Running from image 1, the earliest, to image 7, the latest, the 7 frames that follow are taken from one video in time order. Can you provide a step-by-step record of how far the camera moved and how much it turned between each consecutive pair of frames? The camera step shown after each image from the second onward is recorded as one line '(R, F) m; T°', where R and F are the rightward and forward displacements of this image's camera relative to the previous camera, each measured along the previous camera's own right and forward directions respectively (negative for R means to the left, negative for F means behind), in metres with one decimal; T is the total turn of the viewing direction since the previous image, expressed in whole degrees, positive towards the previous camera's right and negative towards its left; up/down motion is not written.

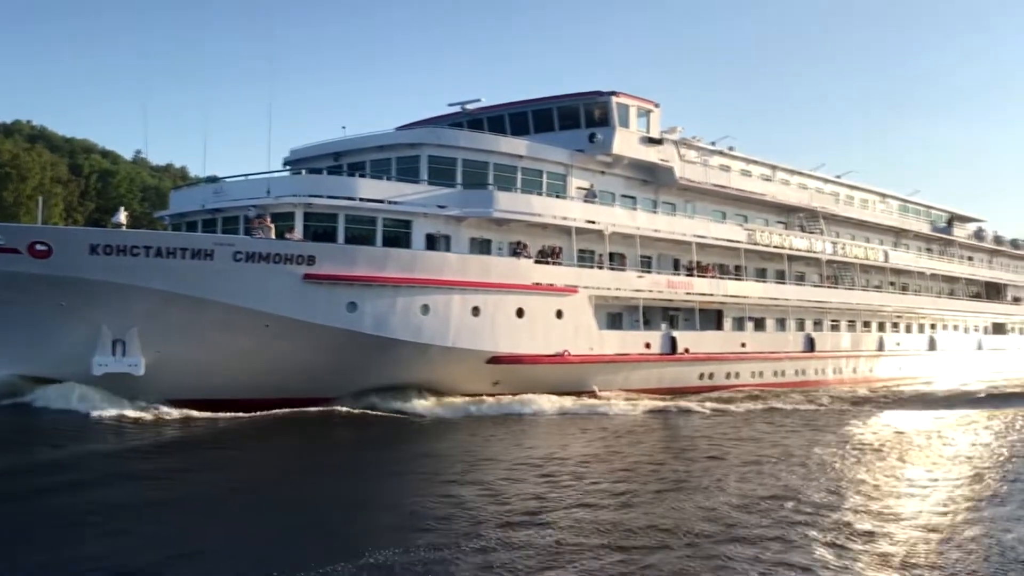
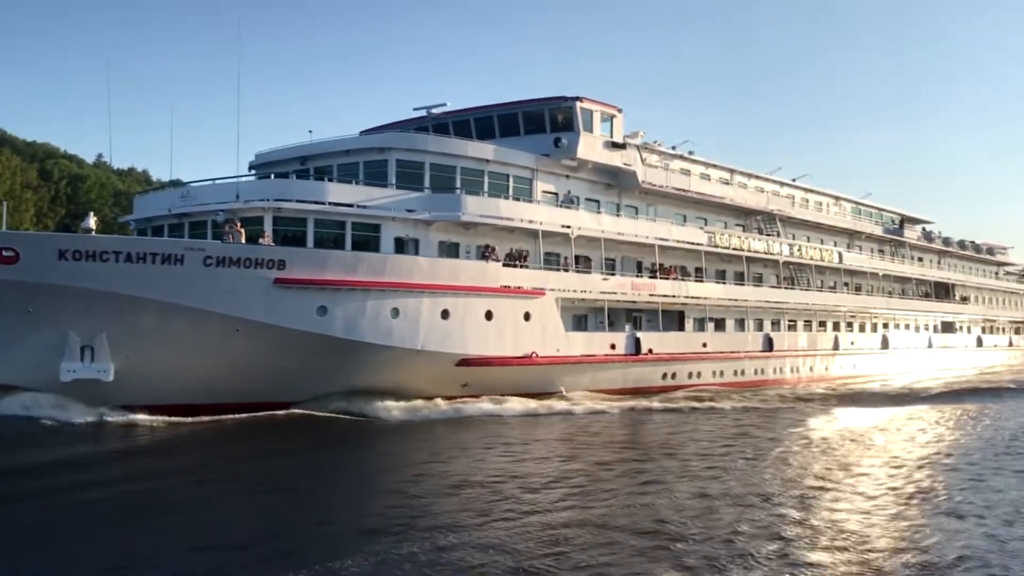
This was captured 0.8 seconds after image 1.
(-0.1, -0.3) m; +3°
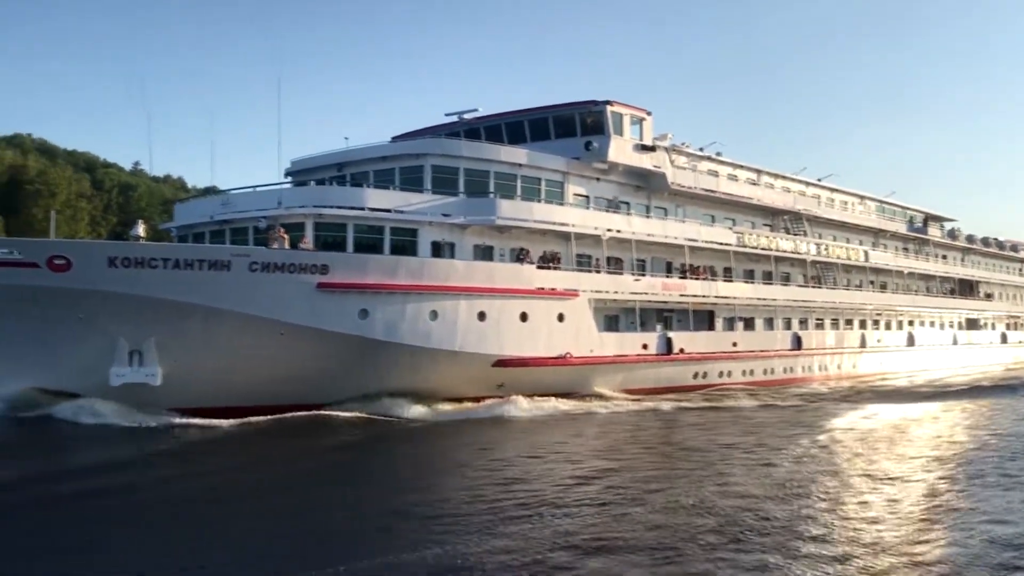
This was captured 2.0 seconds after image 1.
(-0.5, -0.2) m; -1°
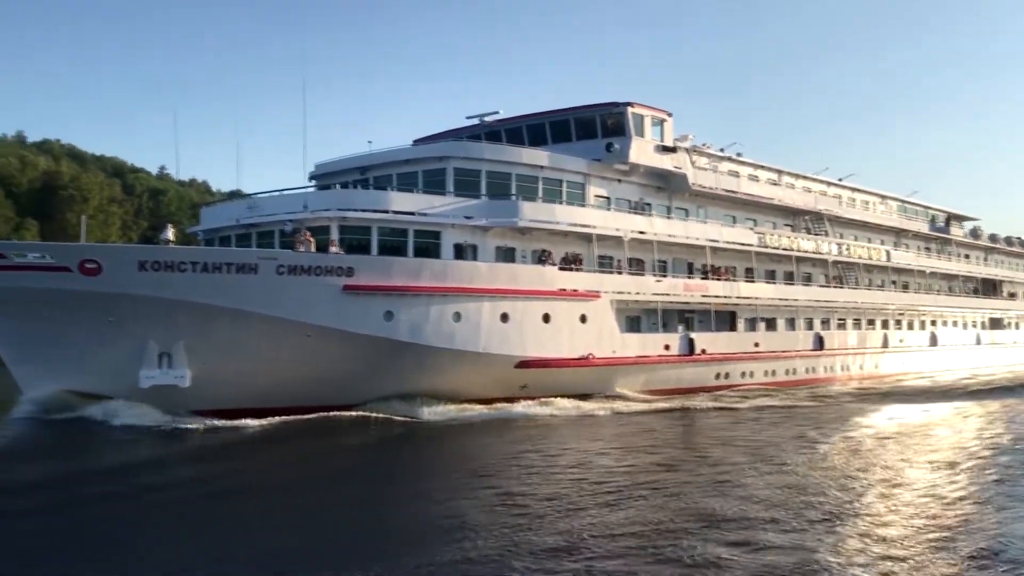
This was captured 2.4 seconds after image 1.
(-0.2, -0.1) m; -1°
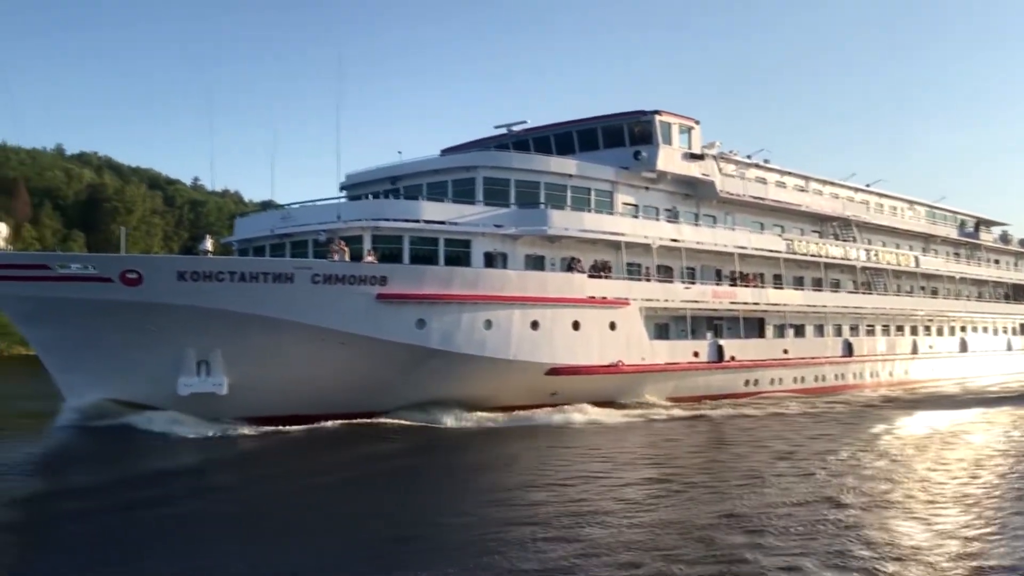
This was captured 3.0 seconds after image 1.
(-0.2, -0.1) m; -1°
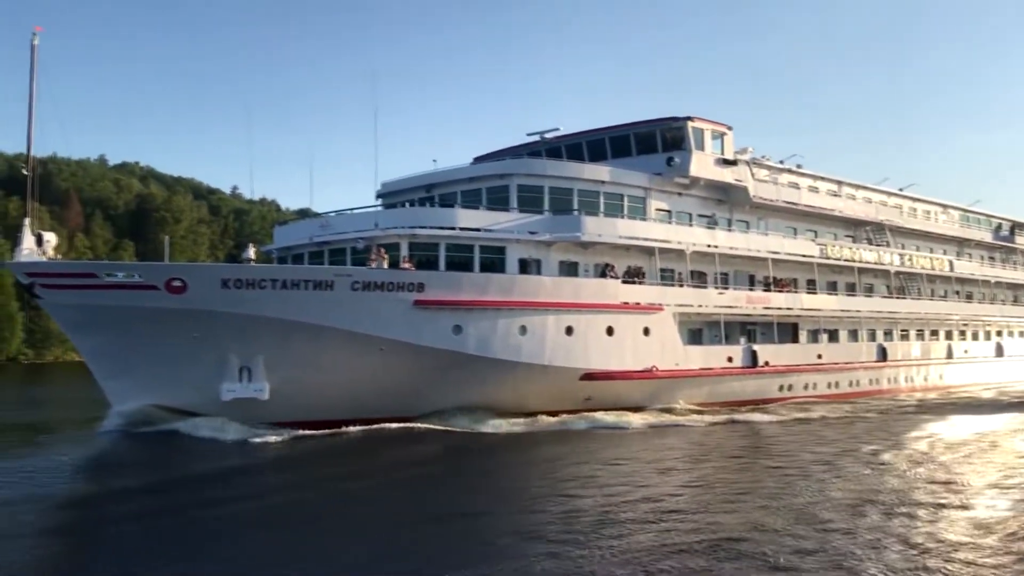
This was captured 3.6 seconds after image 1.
(-0.3, -0.1) m; -2°
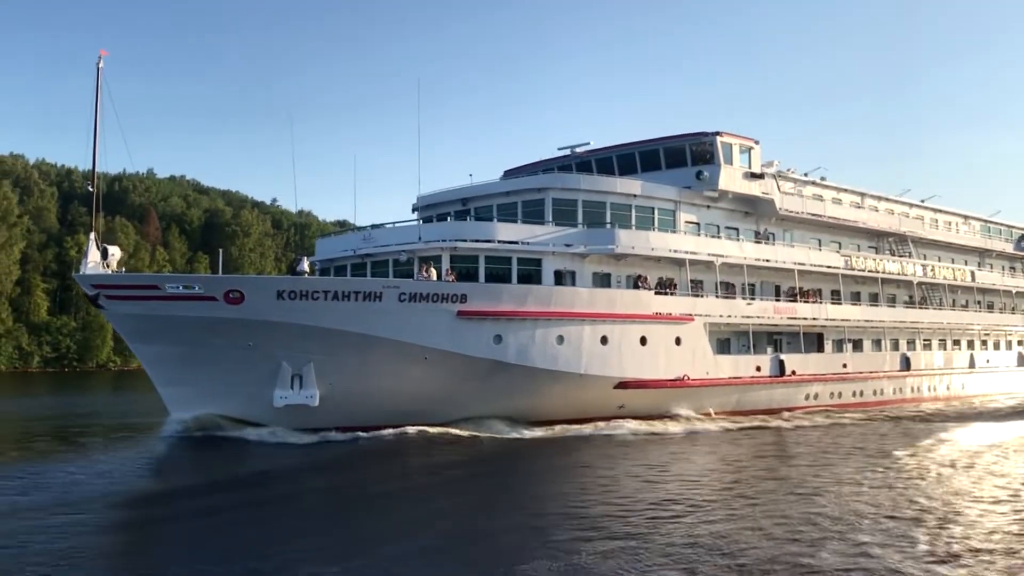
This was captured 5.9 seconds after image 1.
(-0.6, -0.6) m; -1°
